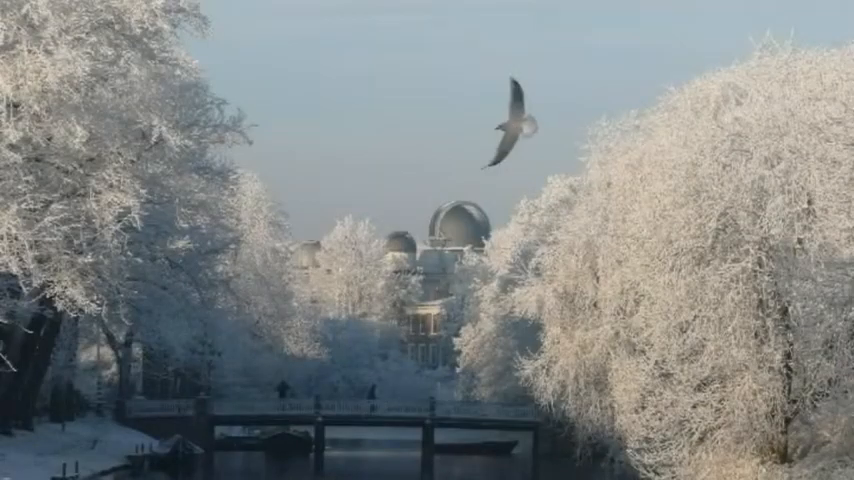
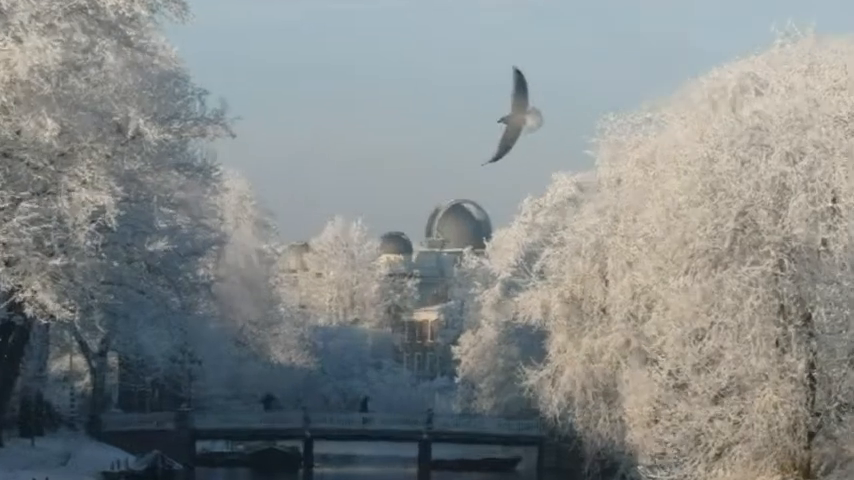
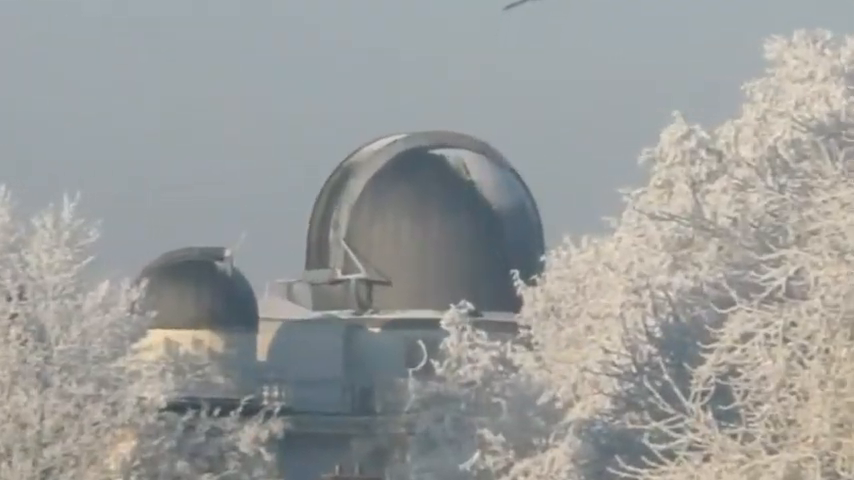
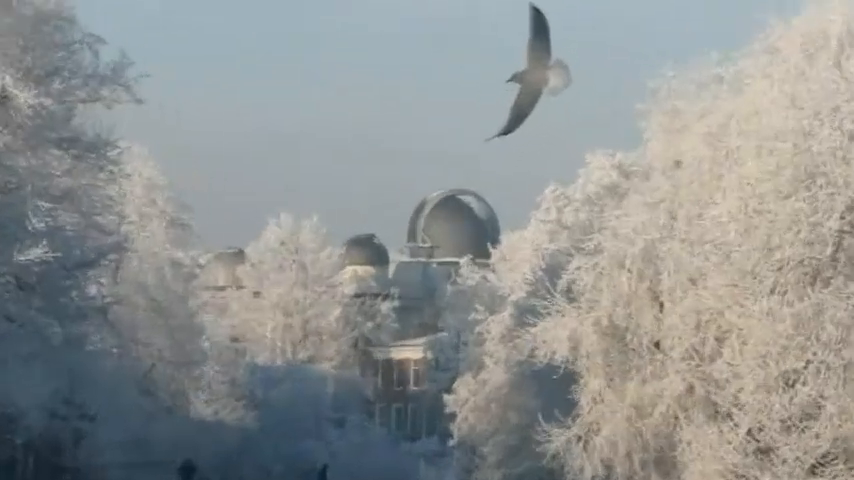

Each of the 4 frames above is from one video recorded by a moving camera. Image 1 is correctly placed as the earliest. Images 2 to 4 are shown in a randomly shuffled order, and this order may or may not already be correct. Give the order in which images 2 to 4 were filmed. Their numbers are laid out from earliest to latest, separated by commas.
2, 4, 3
